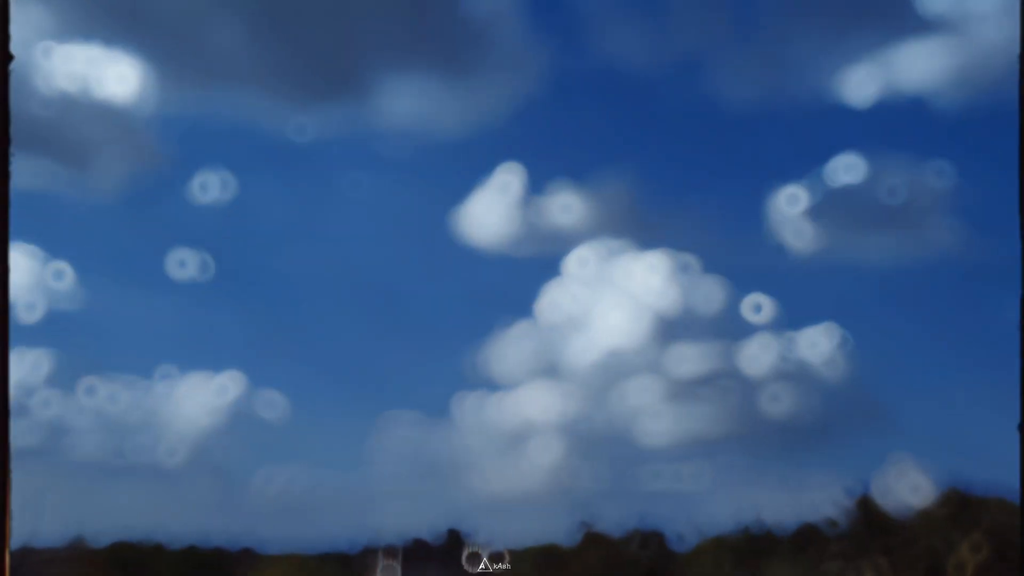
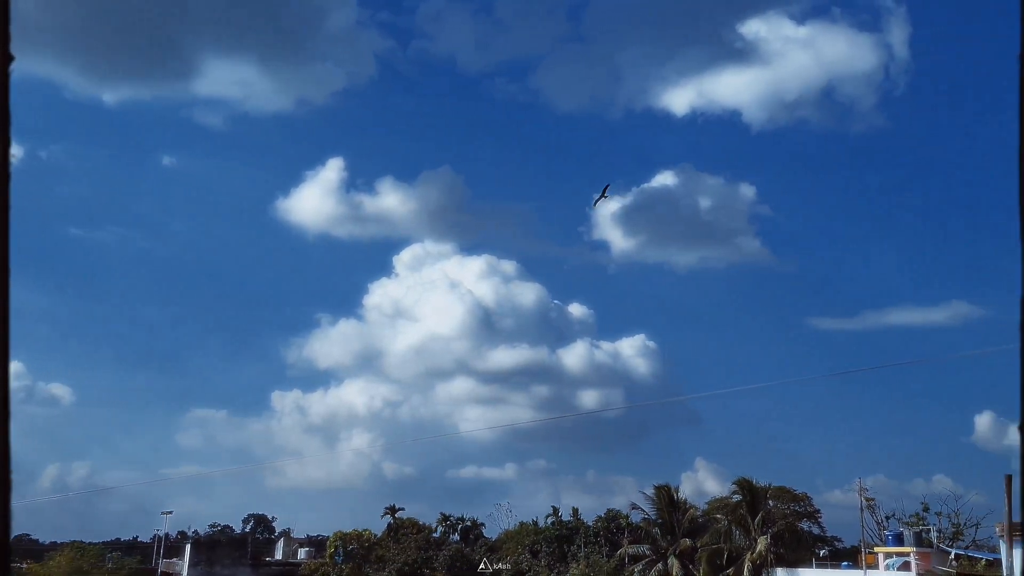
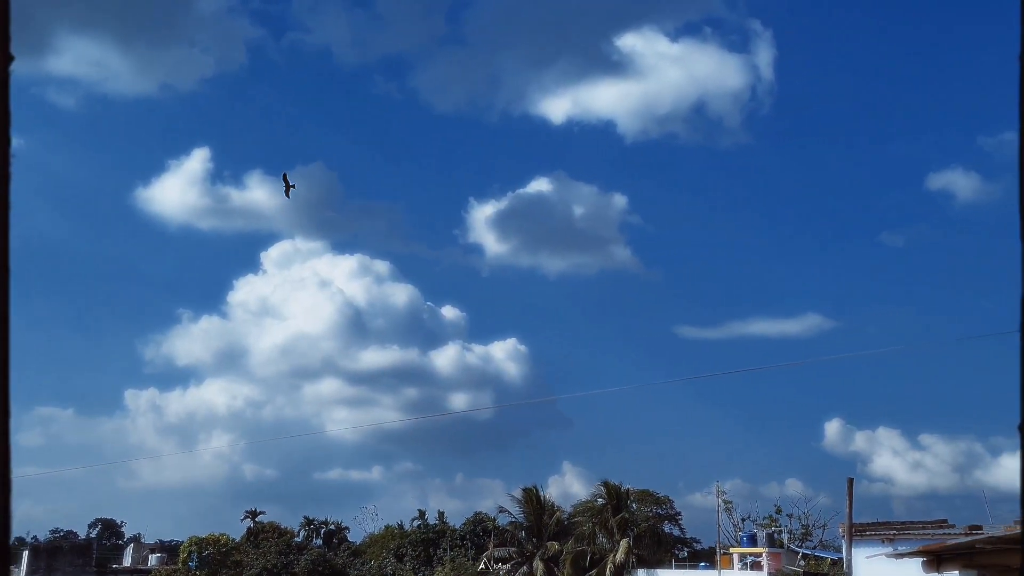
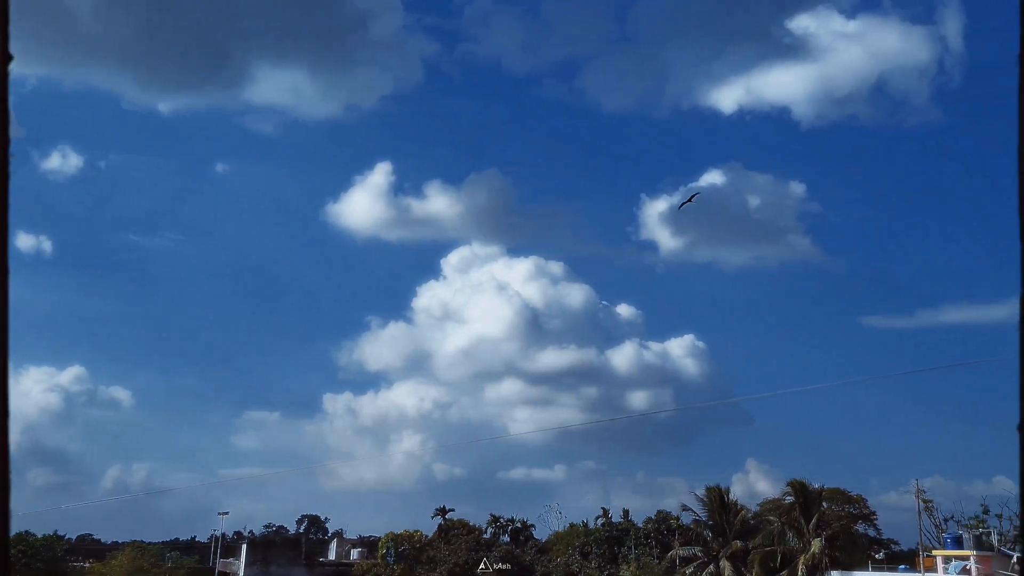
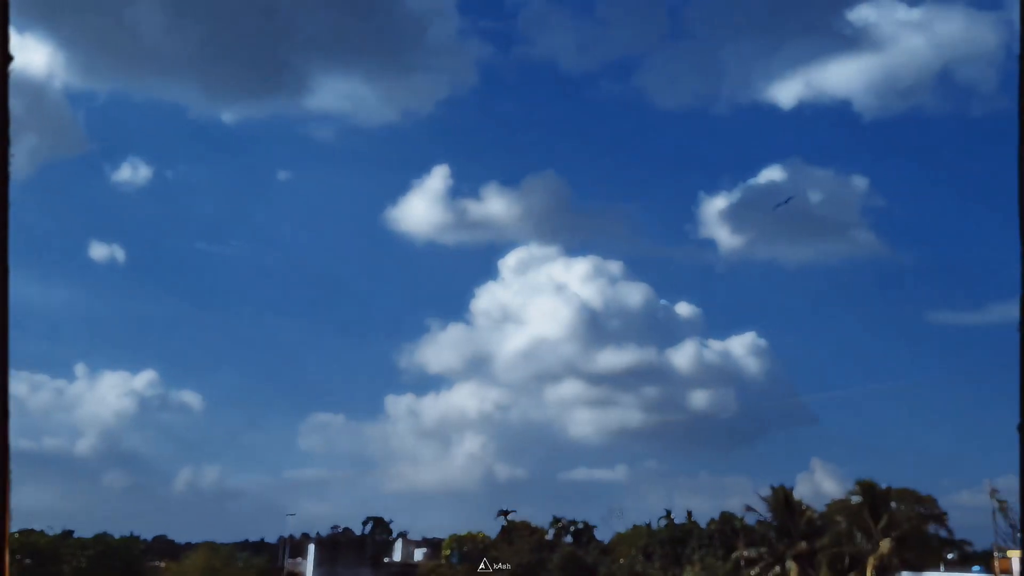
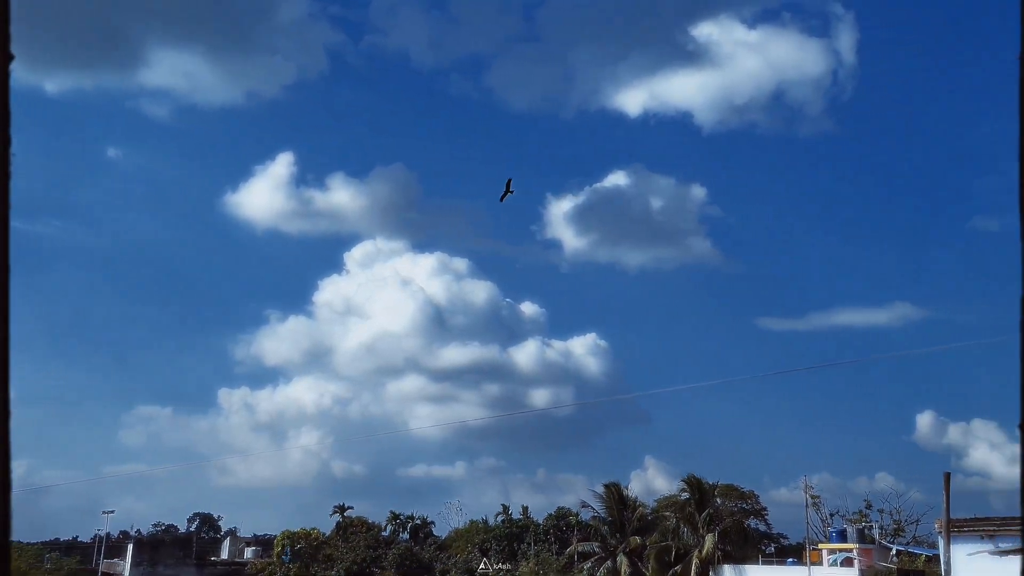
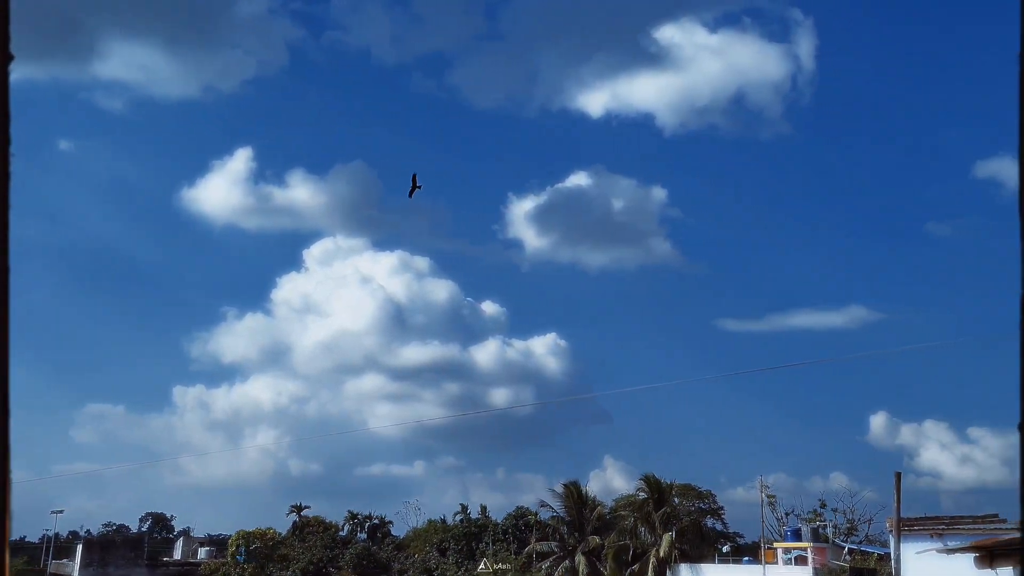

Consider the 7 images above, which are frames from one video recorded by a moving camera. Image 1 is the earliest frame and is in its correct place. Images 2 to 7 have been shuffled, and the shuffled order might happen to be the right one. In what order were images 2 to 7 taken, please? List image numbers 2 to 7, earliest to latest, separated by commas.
5, 4, 2, 6, 7, 3
